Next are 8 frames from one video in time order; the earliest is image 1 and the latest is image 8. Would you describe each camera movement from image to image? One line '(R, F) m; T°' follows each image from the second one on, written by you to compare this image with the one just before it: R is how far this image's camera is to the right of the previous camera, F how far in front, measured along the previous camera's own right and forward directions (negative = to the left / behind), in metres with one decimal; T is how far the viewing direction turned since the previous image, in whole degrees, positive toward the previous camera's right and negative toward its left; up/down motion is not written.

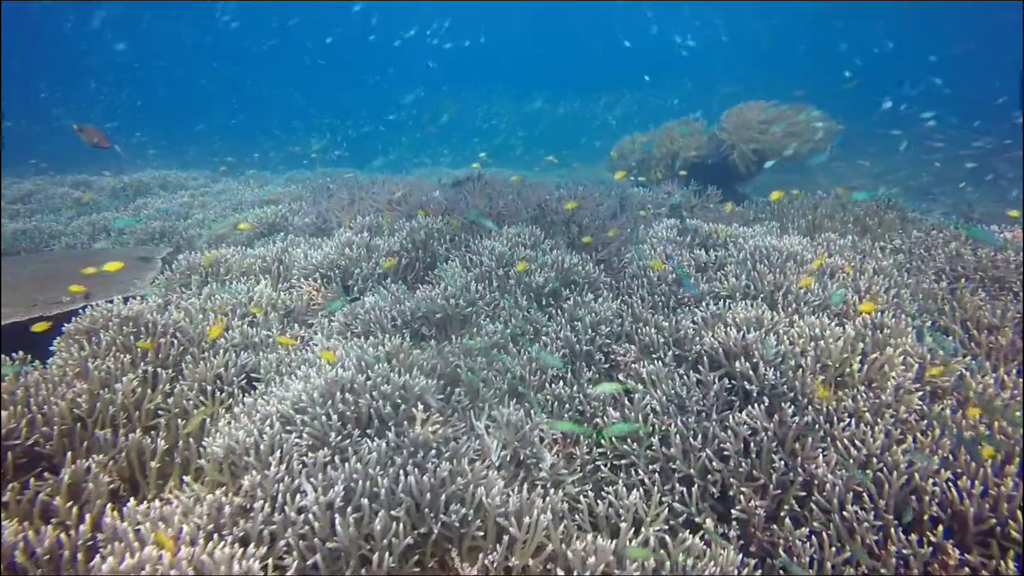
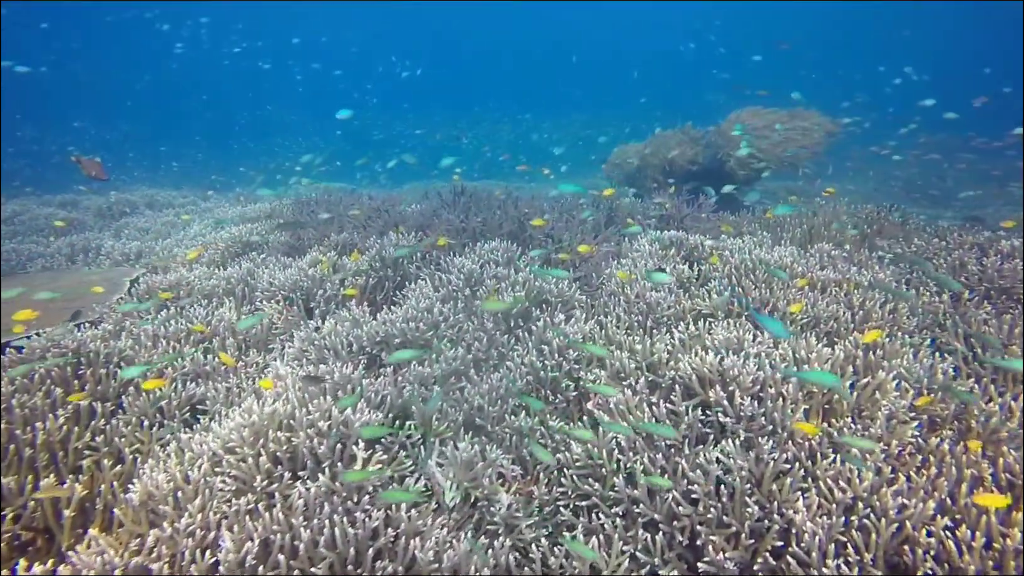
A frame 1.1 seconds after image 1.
(+0.4, +0.4) m; -1°
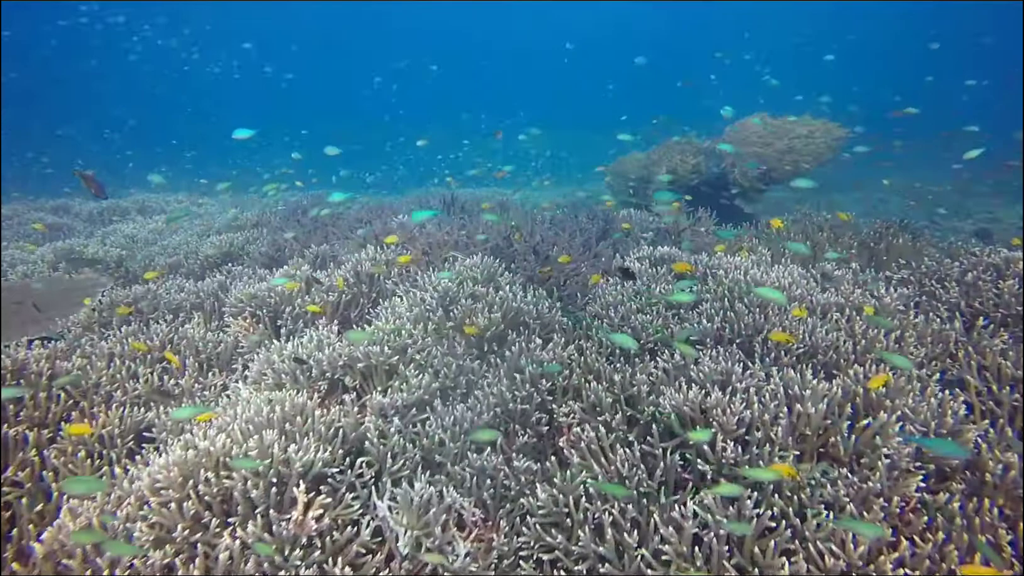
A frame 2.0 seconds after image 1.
(+0.3, +0.4) m; -1°
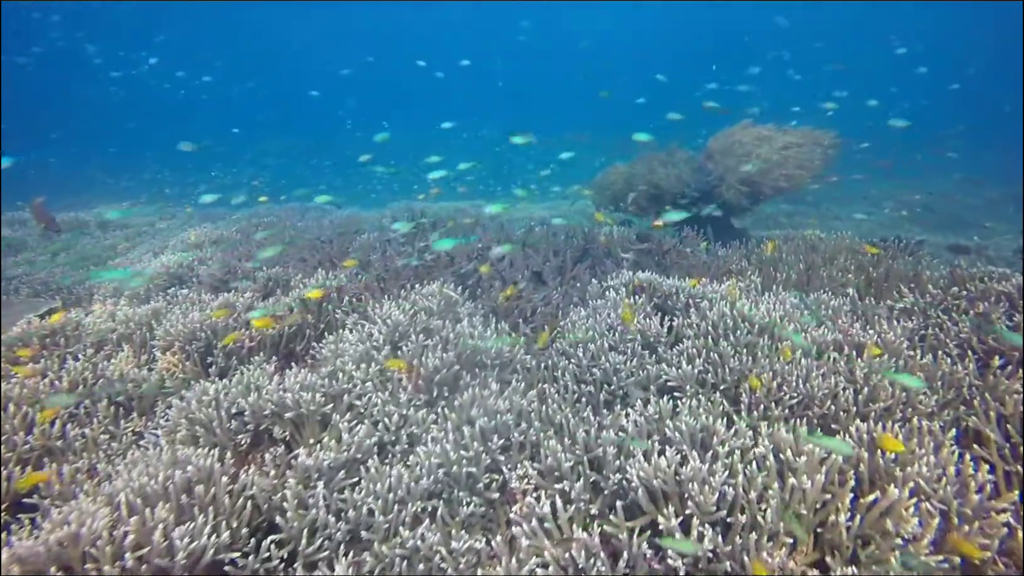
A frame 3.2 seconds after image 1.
(+0.3, +0.7) m; +1°
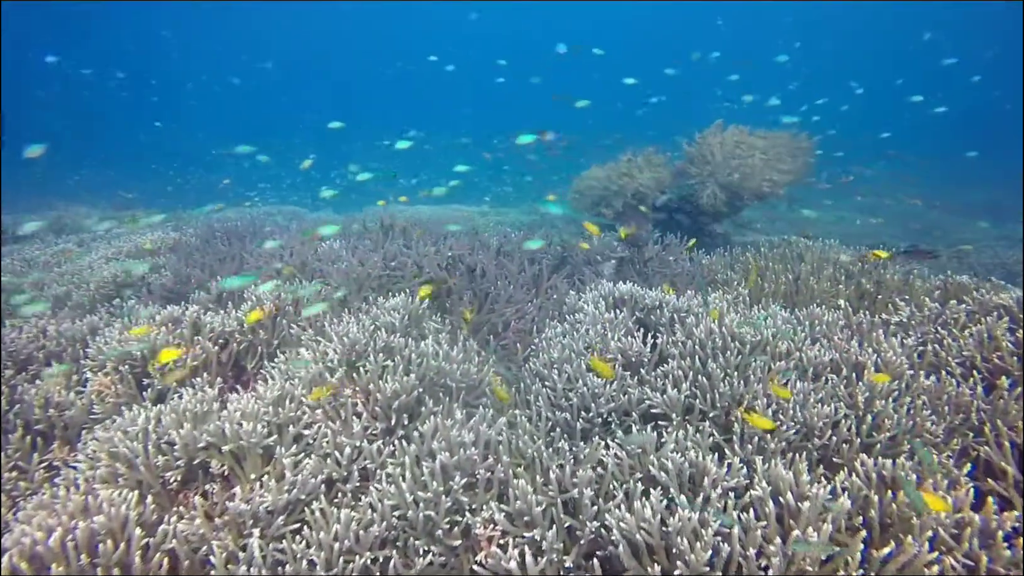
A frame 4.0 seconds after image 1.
(+0.1, +0.5) m; +2°
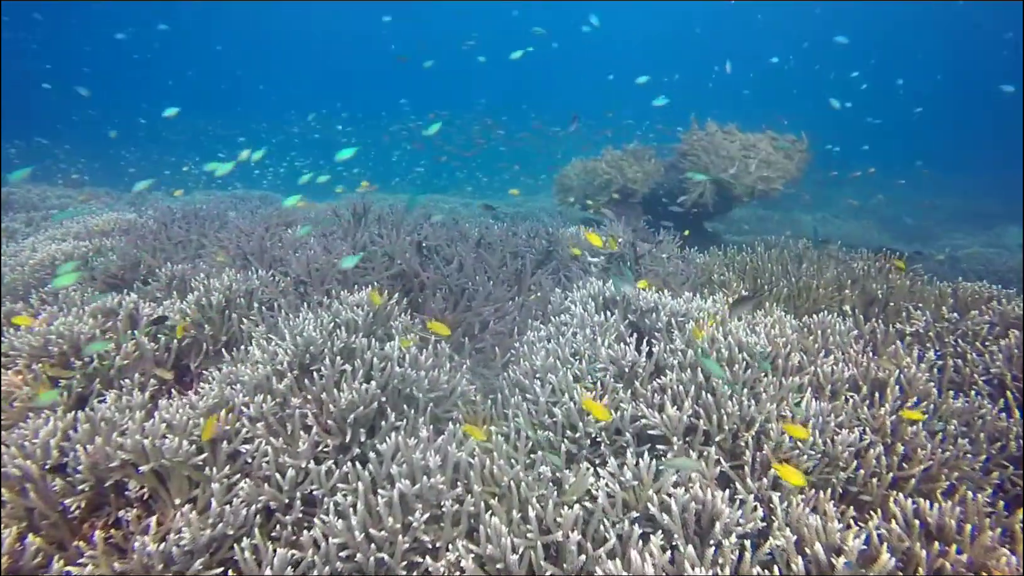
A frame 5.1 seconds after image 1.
(0.0, +0.6) m; +2°
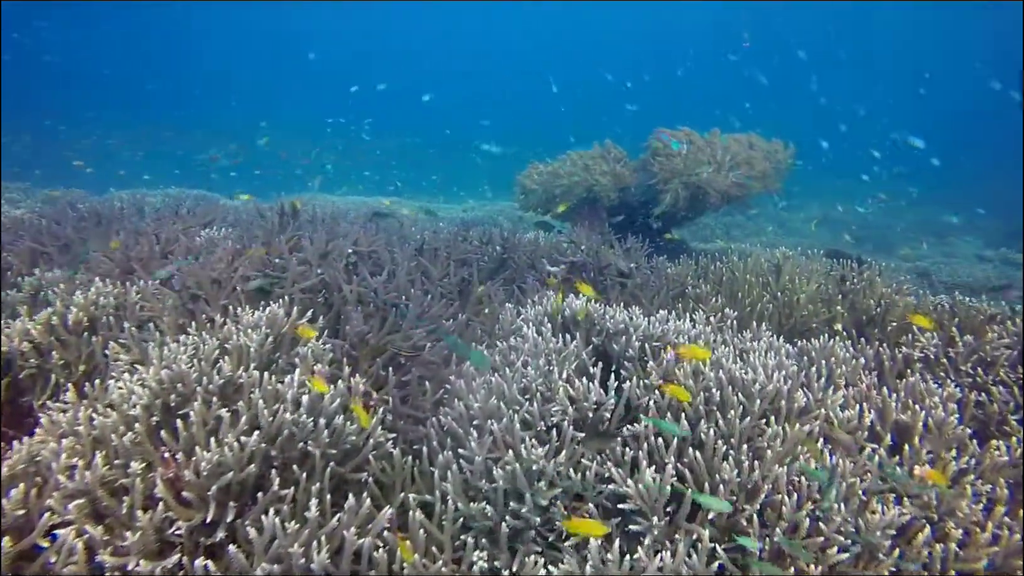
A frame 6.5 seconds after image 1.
(+0.2, +0.9) m; +3°
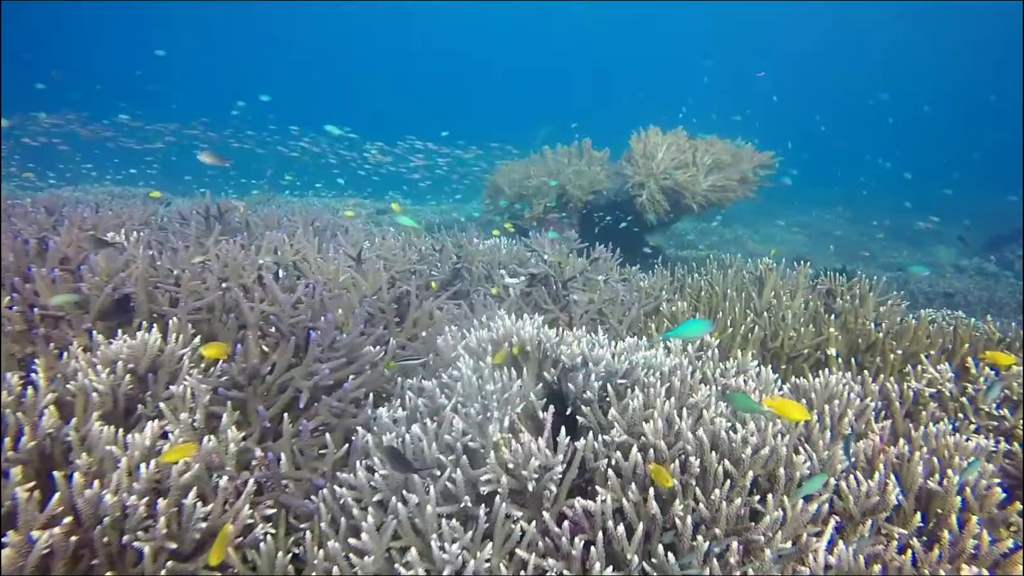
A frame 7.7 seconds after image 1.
(+0.2, +0.8) m; +2°
